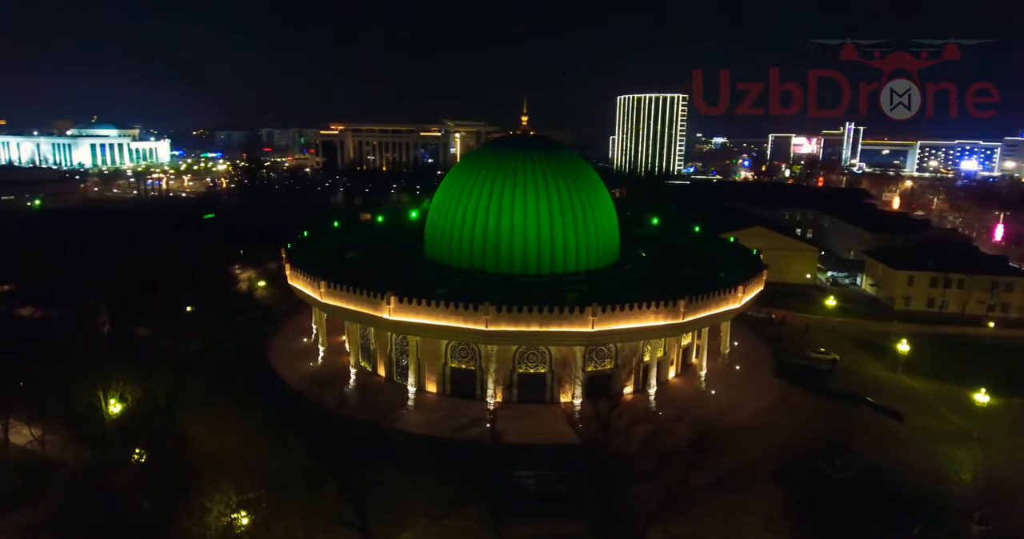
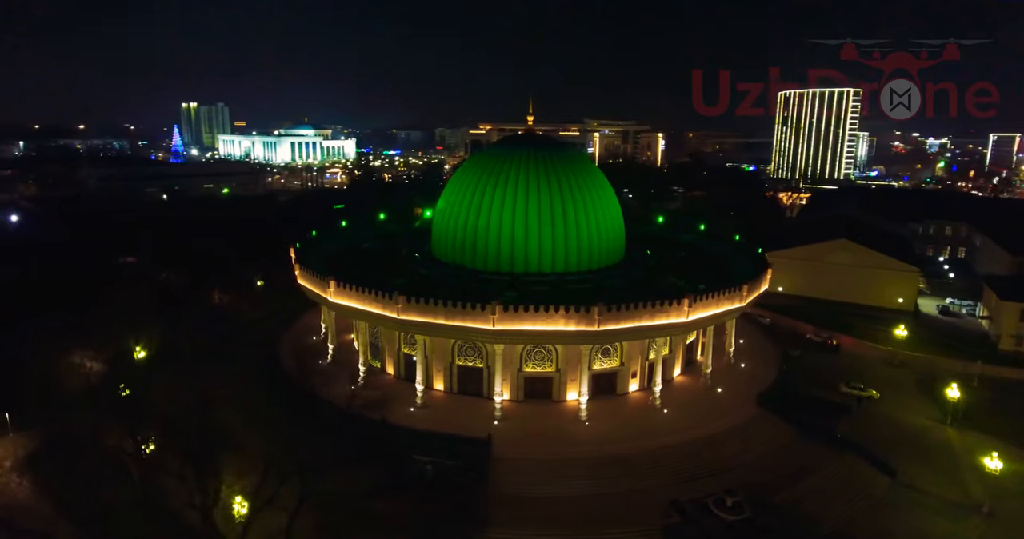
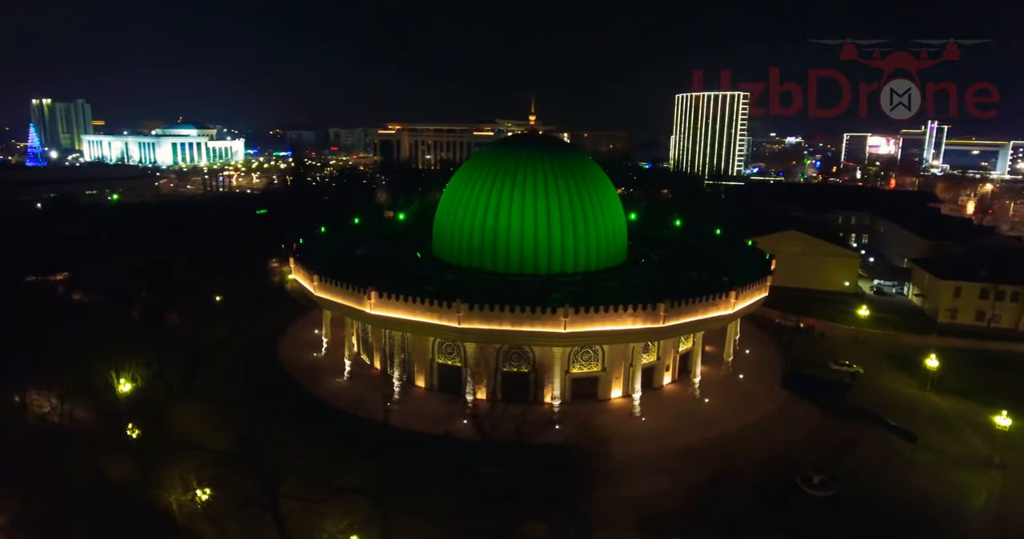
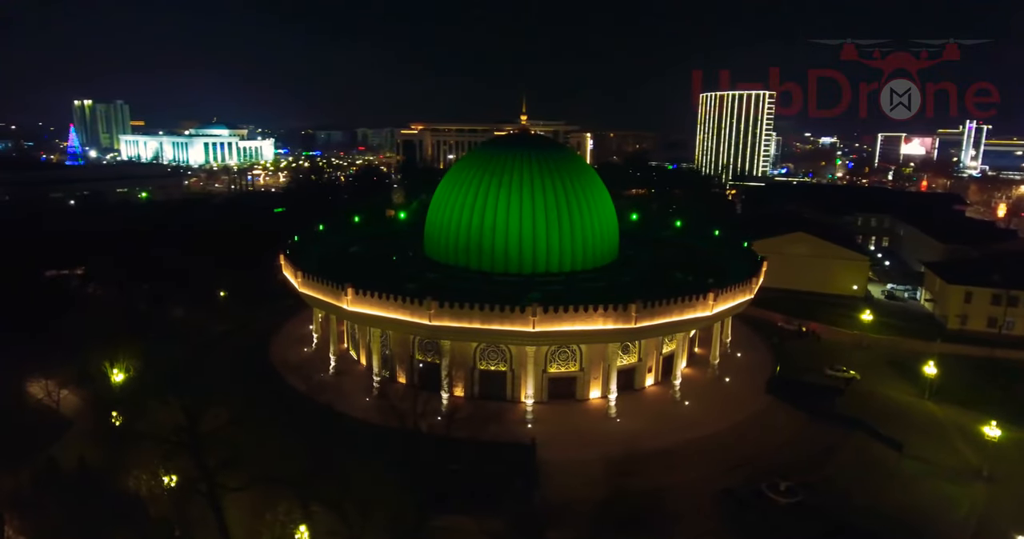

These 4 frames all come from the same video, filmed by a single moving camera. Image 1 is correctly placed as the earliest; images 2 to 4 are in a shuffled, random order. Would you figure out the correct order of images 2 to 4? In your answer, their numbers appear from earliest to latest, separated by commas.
3, 4, 2
